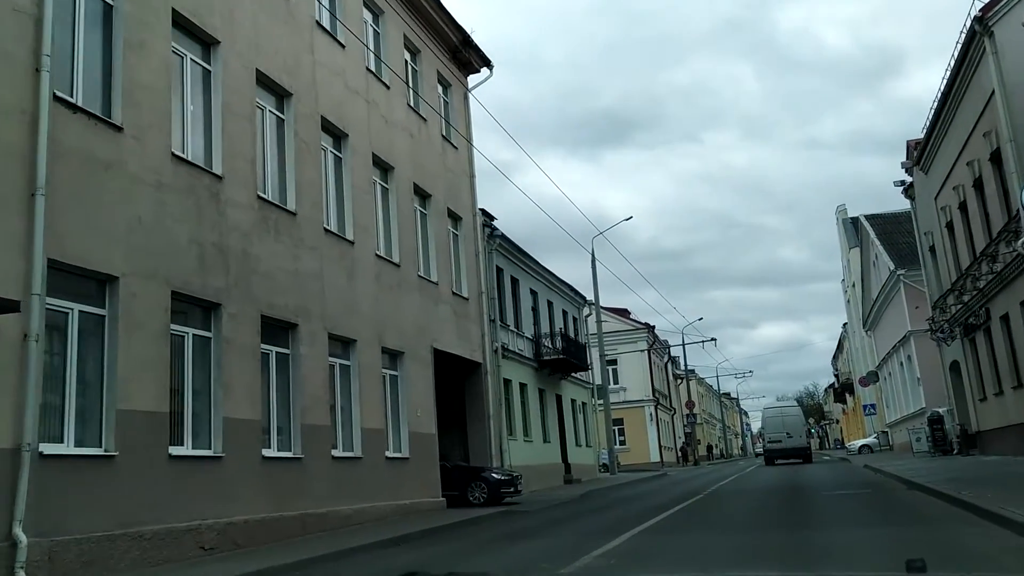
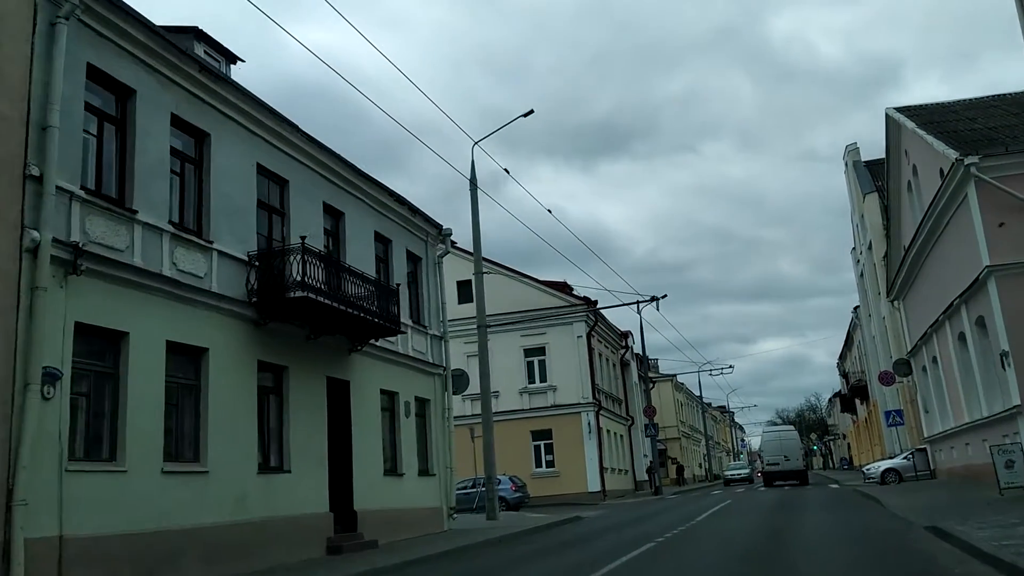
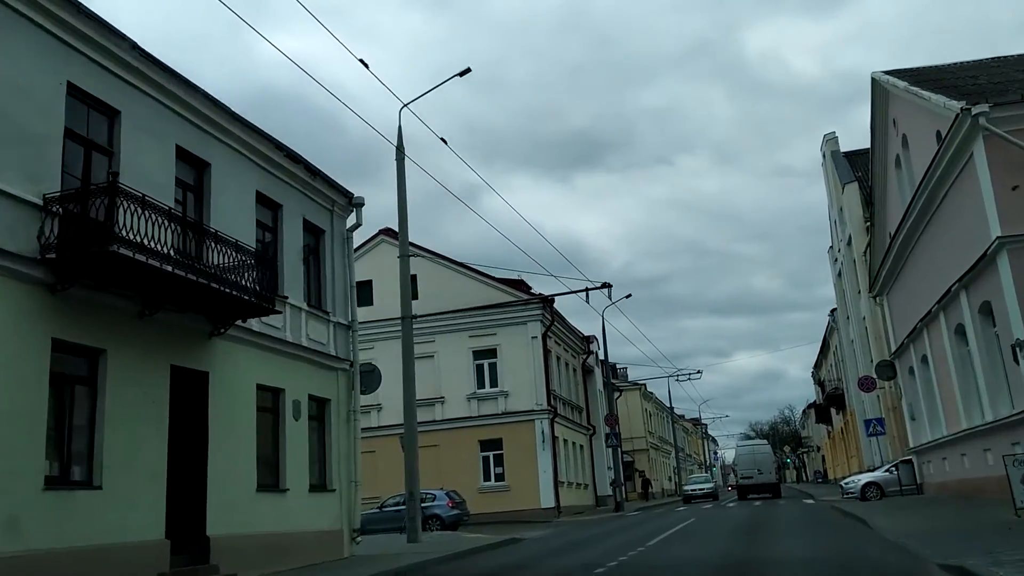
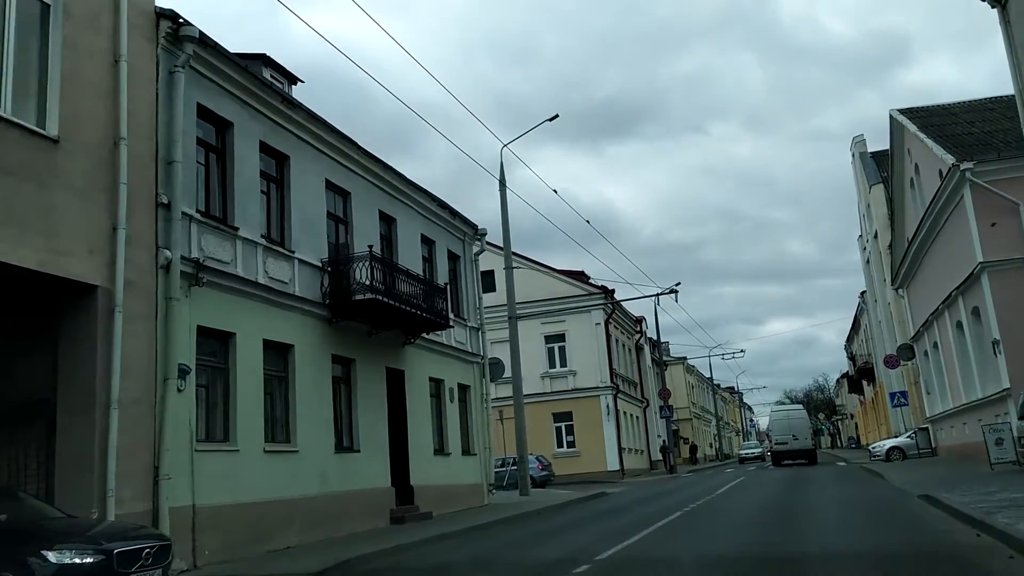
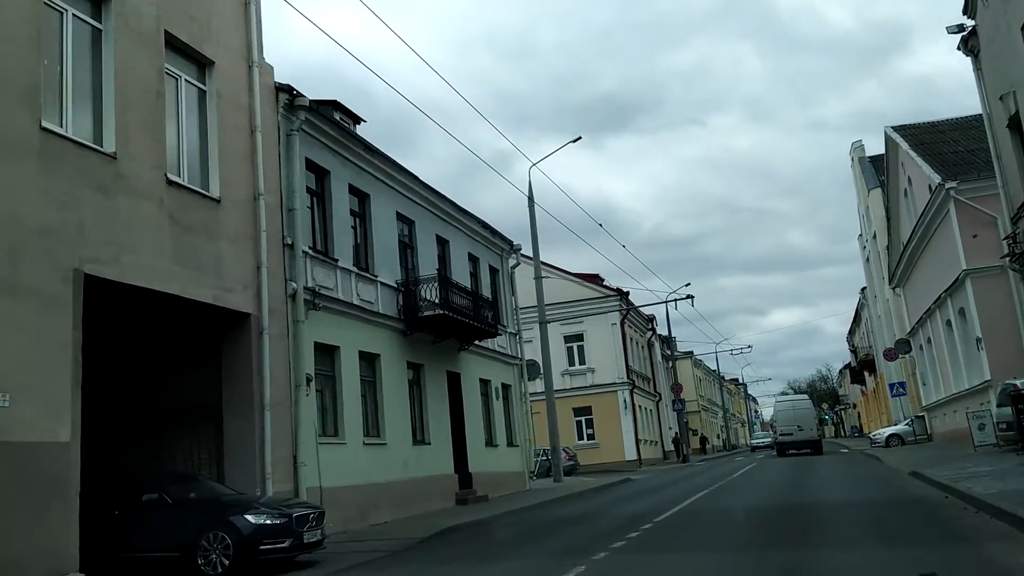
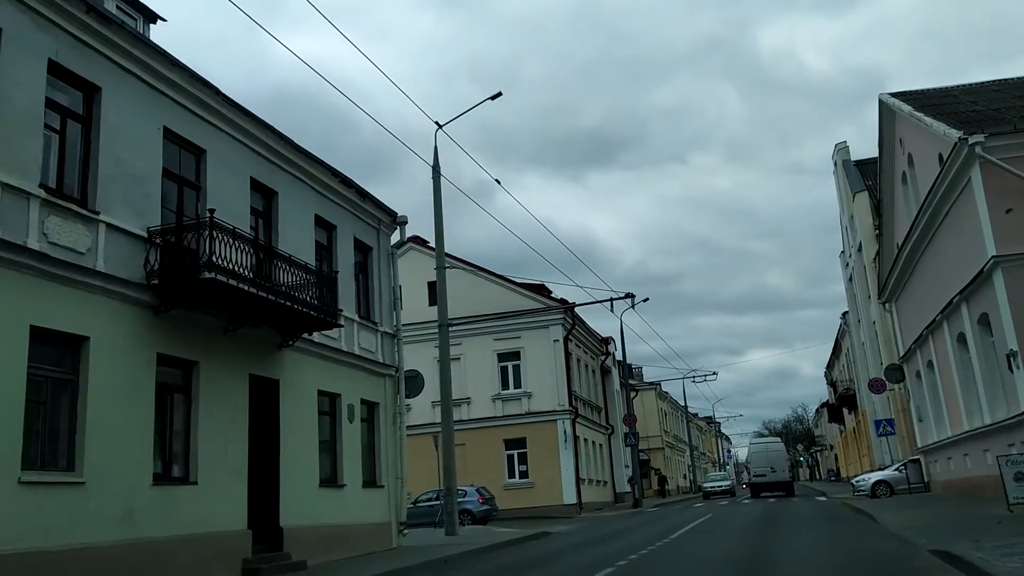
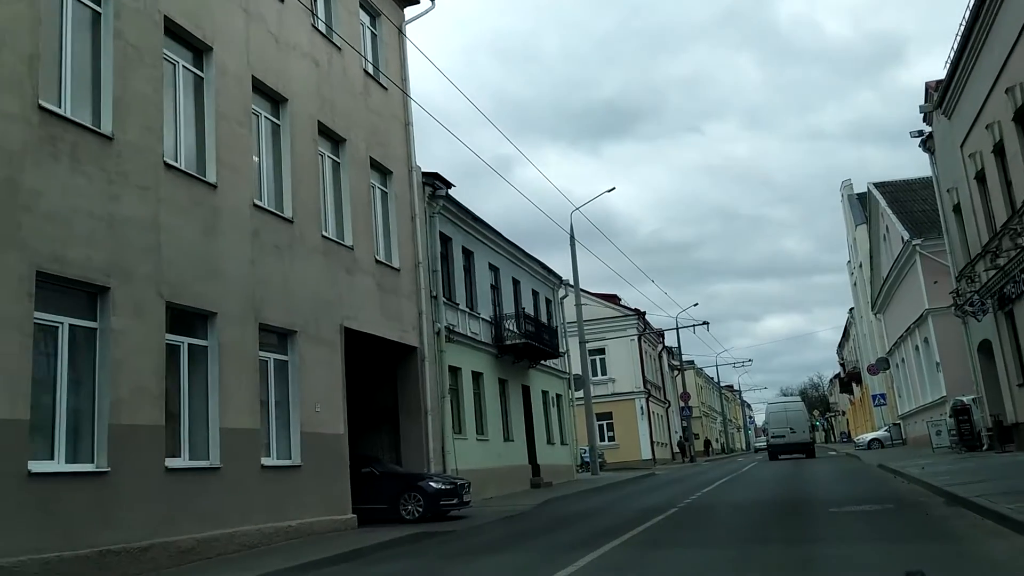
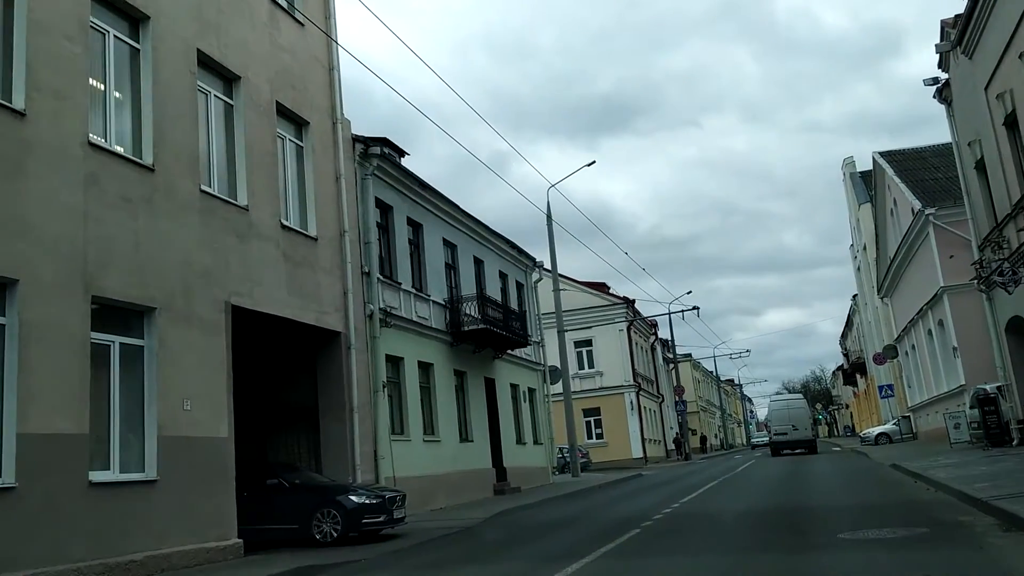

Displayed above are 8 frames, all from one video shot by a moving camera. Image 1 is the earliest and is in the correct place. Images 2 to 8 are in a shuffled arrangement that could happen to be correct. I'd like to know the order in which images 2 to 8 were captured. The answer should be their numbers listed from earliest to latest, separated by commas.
7, 8, 5, 4, 2, 6, 3
